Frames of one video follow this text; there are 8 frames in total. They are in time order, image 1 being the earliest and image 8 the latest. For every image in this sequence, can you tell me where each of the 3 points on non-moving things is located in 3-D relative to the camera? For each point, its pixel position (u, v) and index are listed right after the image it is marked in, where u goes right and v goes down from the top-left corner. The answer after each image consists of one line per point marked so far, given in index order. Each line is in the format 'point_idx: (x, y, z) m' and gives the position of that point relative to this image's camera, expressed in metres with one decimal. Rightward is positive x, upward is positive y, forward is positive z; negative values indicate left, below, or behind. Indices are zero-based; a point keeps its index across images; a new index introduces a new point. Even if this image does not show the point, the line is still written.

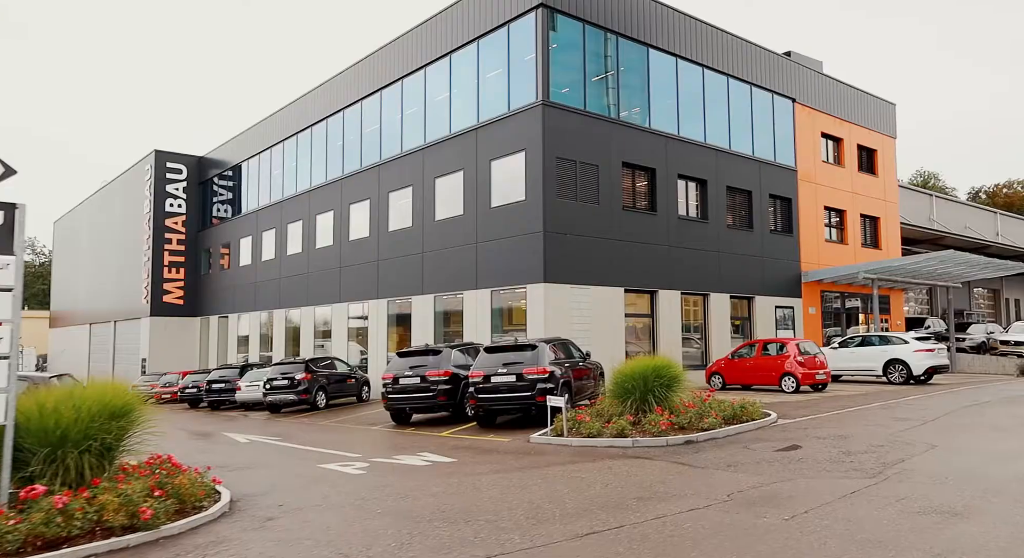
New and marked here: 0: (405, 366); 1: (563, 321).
0: (-2.3, -1.8, +15.5) m
1: (+1.4, -1.1, +19.9) m
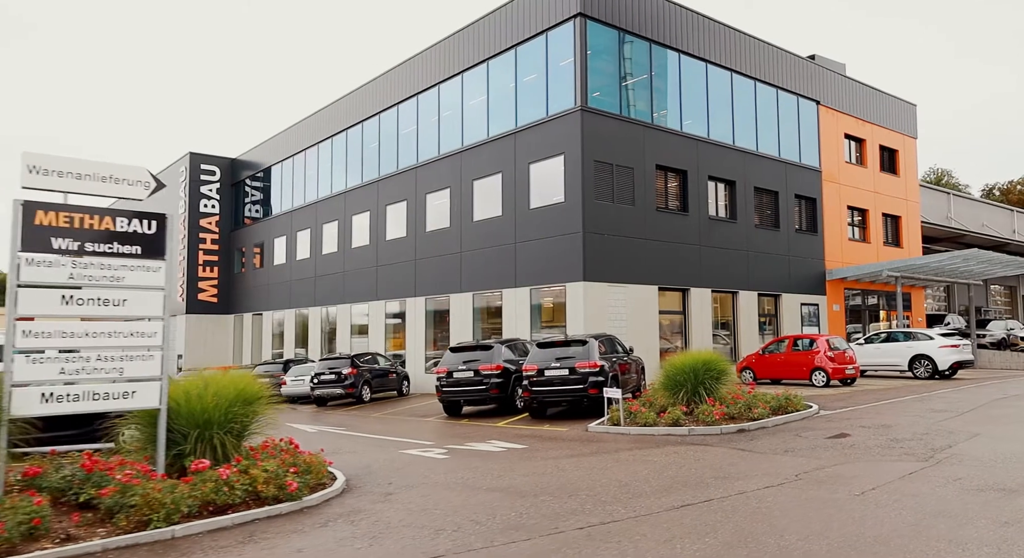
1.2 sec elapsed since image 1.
0: (-1.2, -1.8, +16.3) m
1: (+2.6, -1.1, +20.7) m
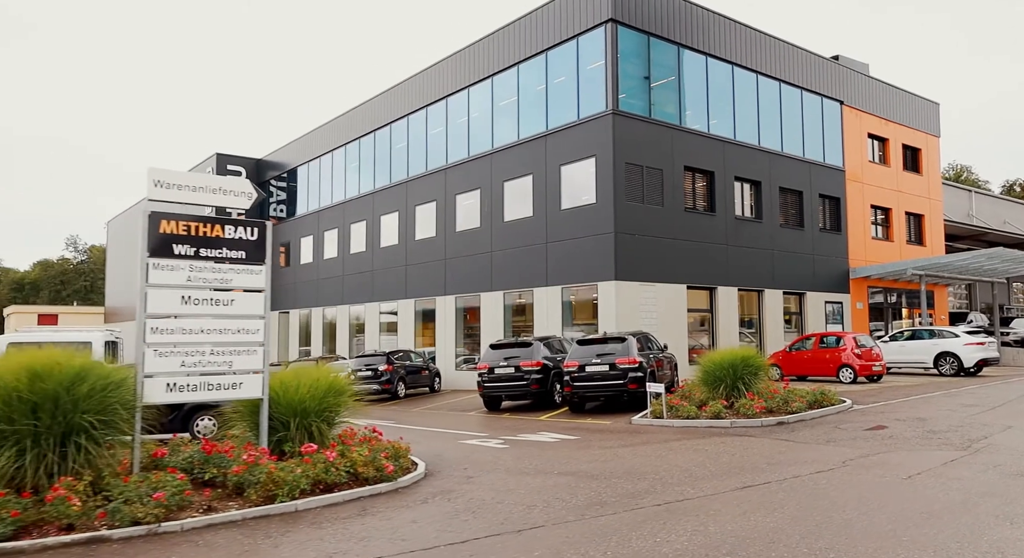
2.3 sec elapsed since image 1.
0: (-0.3, -1.8, +16.9) m
1: (+3.5, -1.1, +21.3) m
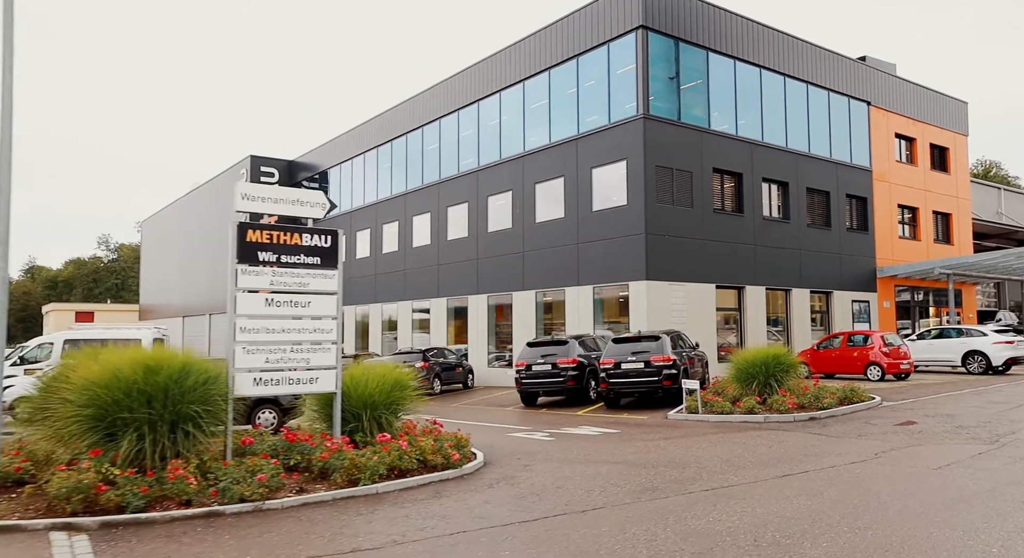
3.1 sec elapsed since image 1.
0: (+0.6, -1.8, +17.6) m
1: (+4.5, -1.1, +21.8) m
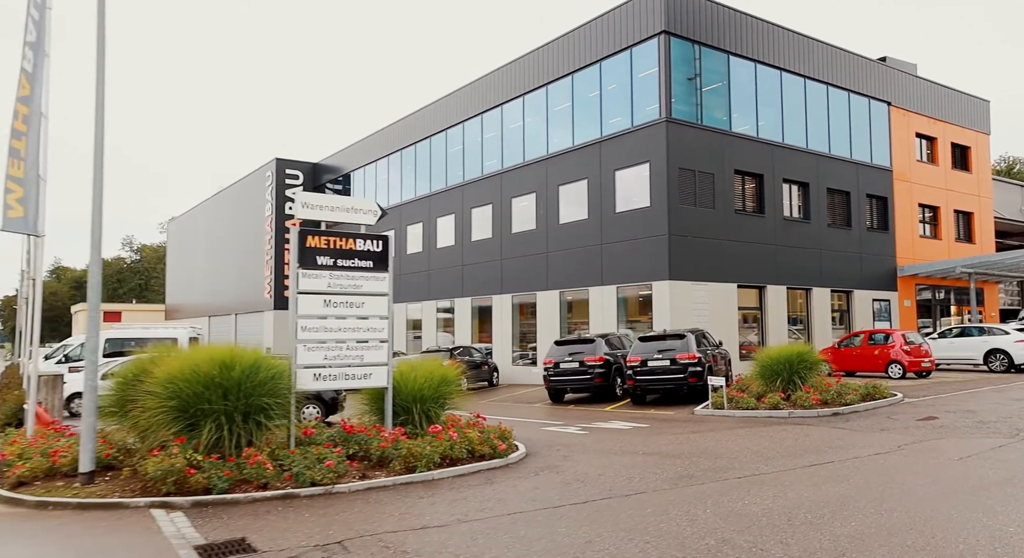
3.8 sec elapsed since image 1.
0: (+1.3, -1.8, +18.1) m
1: (+5.3, -1.0, +22.3) m
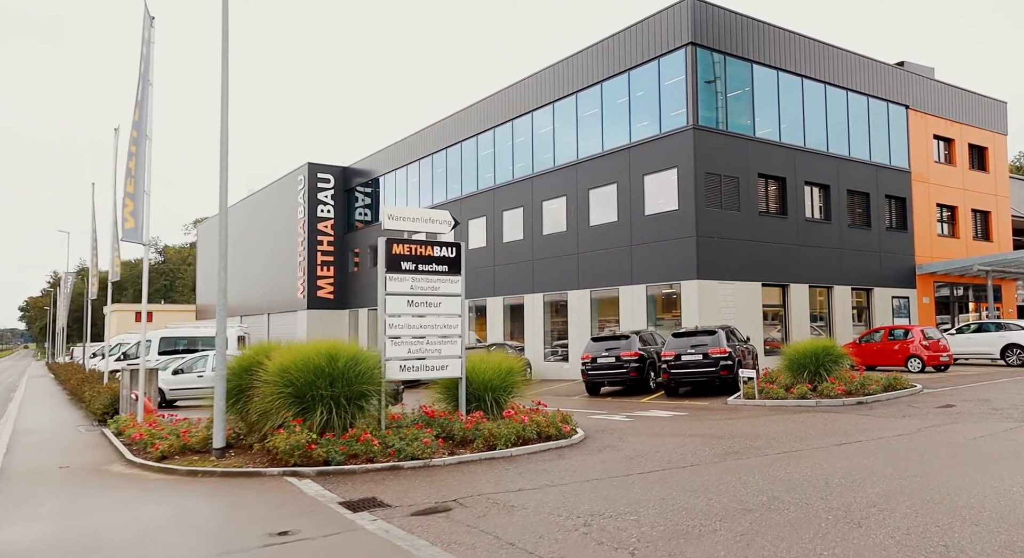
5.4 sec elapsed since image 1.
0: (+2.3, -1.8, +19.3) m
1: (+6.4, -1.0, +23.3) m
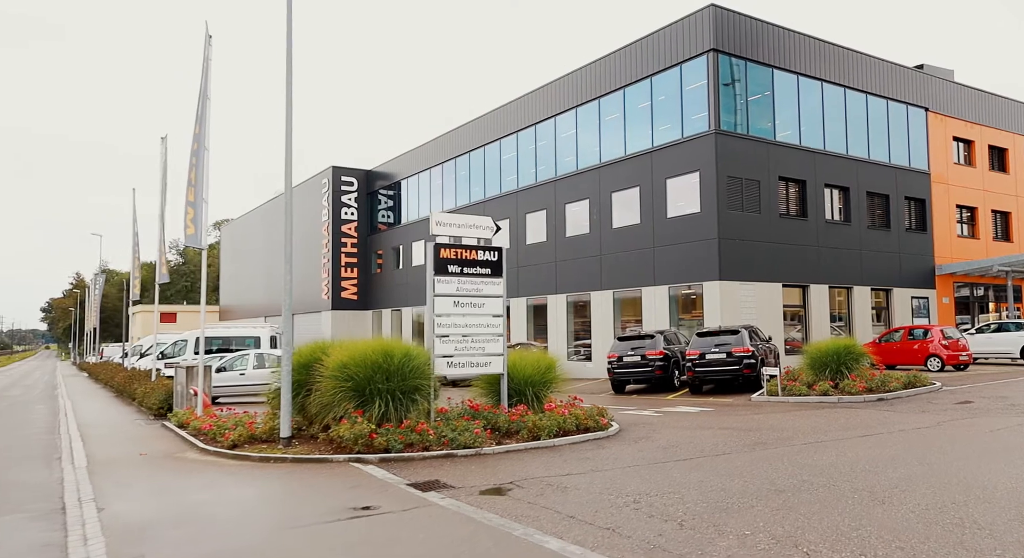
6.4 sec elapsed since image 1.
0: (+3.1, -1.9, +19.9) m
1: (+7.3, -1.1, +23.9) m
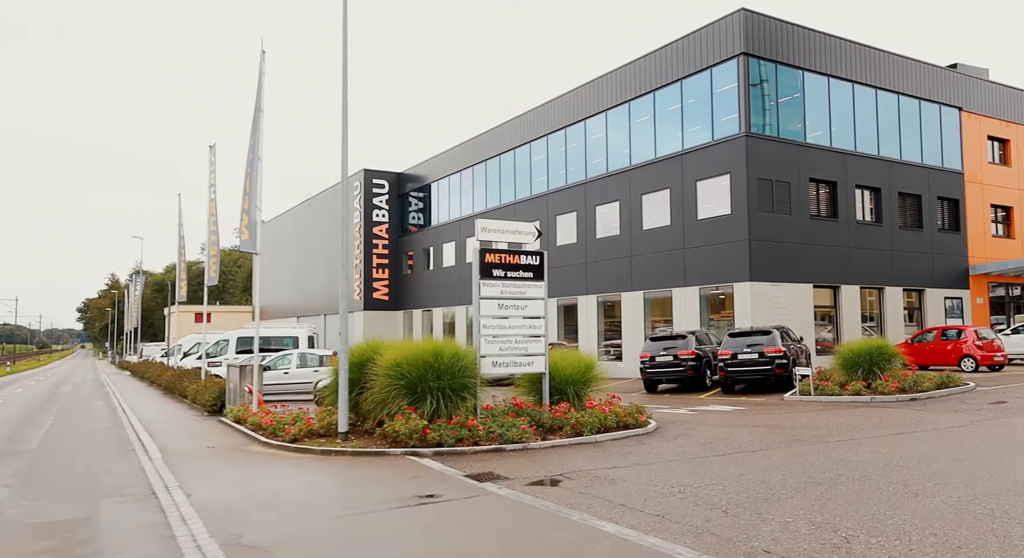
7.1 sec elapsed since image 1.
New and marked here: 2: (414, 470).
0: (+4.1, -1.9, +20.3) m
1: (+8.4, -1.1, +24.1) m
2: (-1.1, -2.2, +8.3) m
